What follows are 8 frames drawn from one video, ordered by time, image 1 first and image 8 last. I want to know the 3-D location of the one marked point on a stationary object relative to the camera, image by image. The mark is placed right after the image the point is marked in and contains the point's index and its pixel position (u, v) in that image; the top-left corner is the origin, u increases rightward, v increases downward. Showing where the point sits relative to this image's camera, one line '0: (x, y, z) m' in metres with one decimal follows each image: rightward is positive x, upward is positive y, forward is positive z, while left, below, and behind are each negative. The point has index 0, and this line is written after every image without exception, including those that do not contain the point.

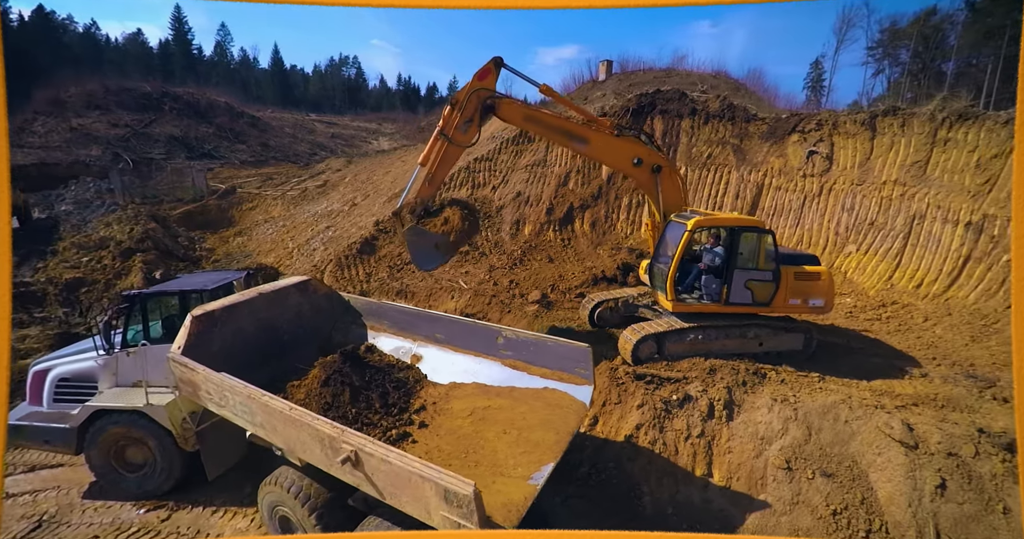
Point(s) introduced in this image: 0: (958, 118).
0: (+7.2, +2.4, +7.3) m
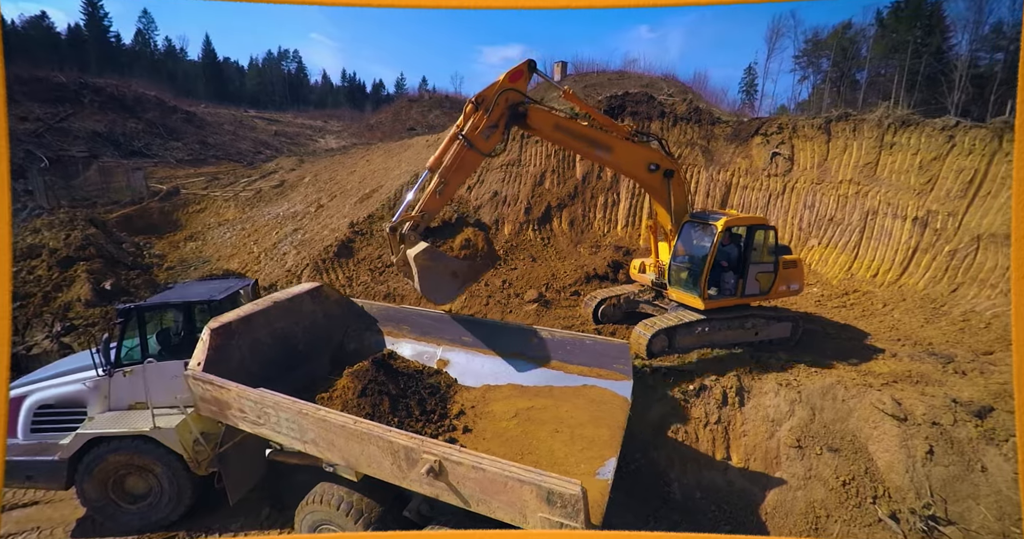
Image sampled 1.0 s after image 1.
0: (+7.0, +2.6, +8.2) m
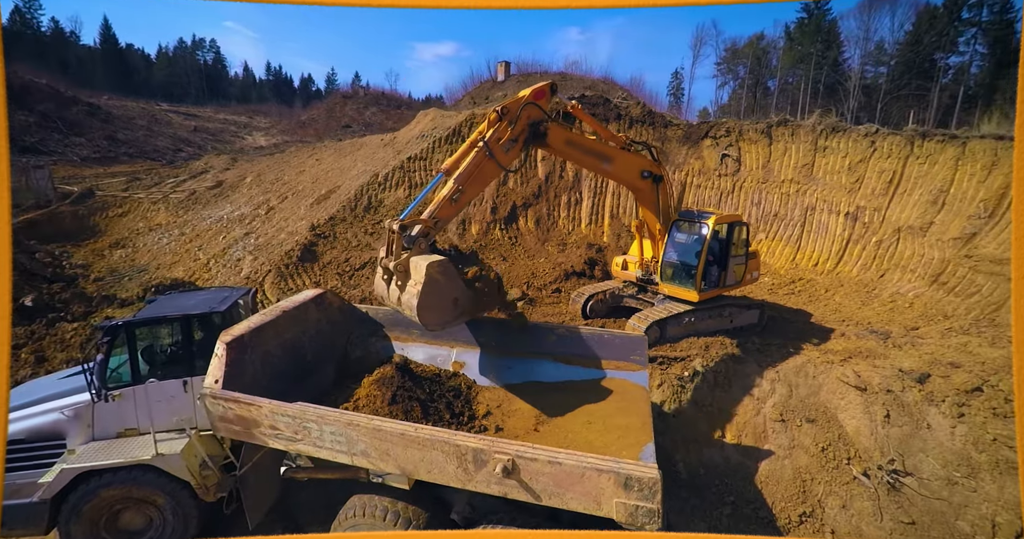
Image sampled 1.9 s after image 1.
0: (+6.4, +2.8, +9.3) m
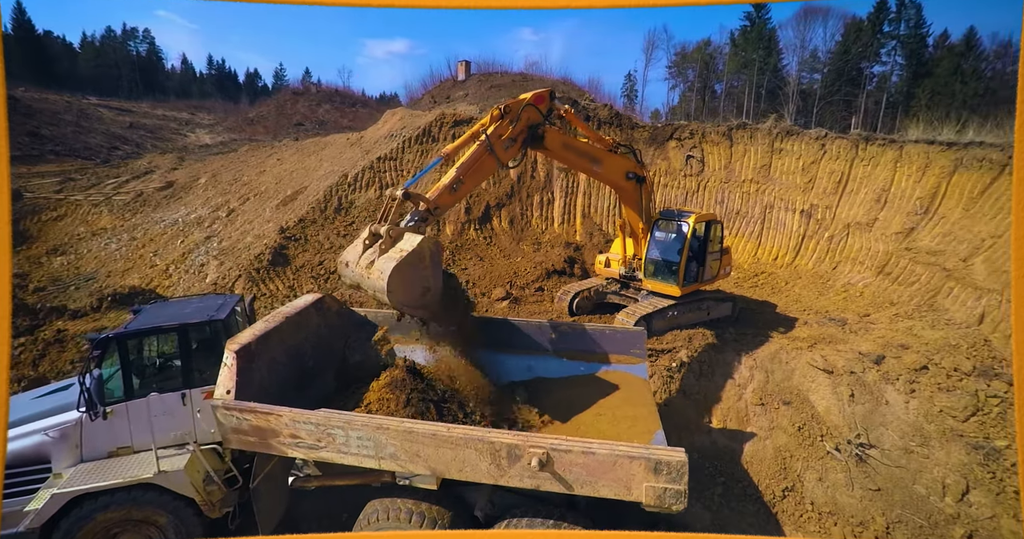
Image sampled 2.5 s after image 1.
0: (+5.9, +2.9, +10.0) m
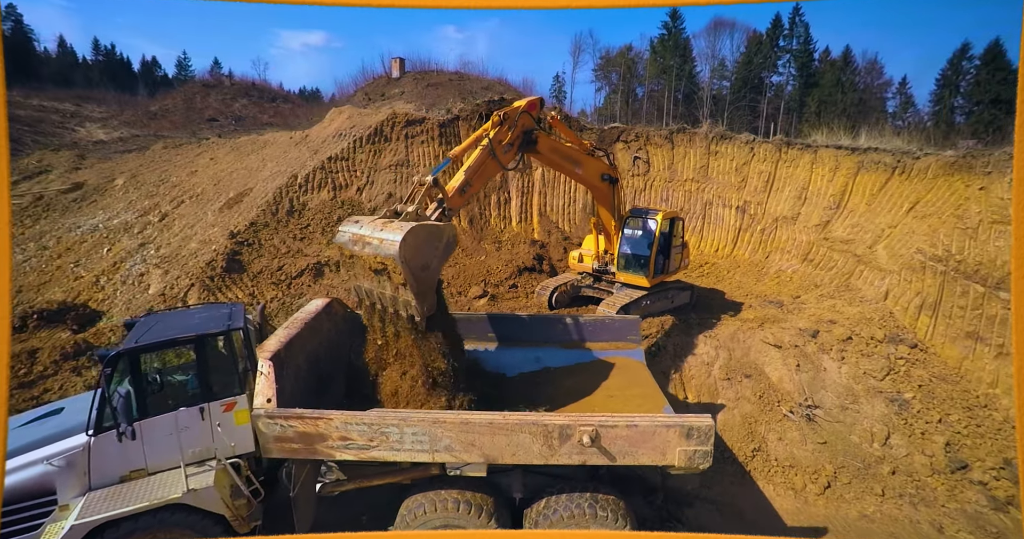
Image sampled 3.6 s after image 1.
0: (+4.9, +3.2, +11.1) m
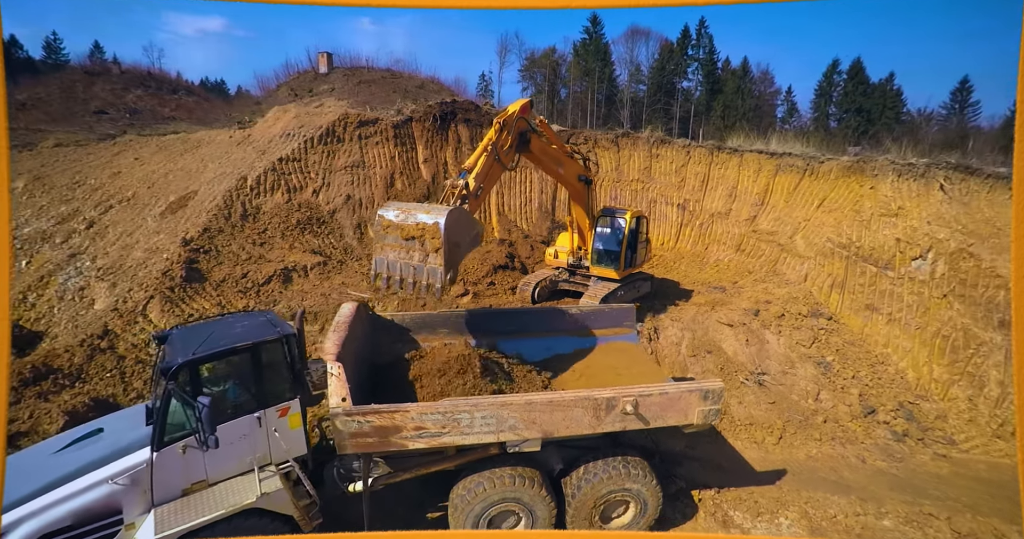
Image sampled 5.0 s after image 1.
0: (+3.8, +3.4, +12.2) m
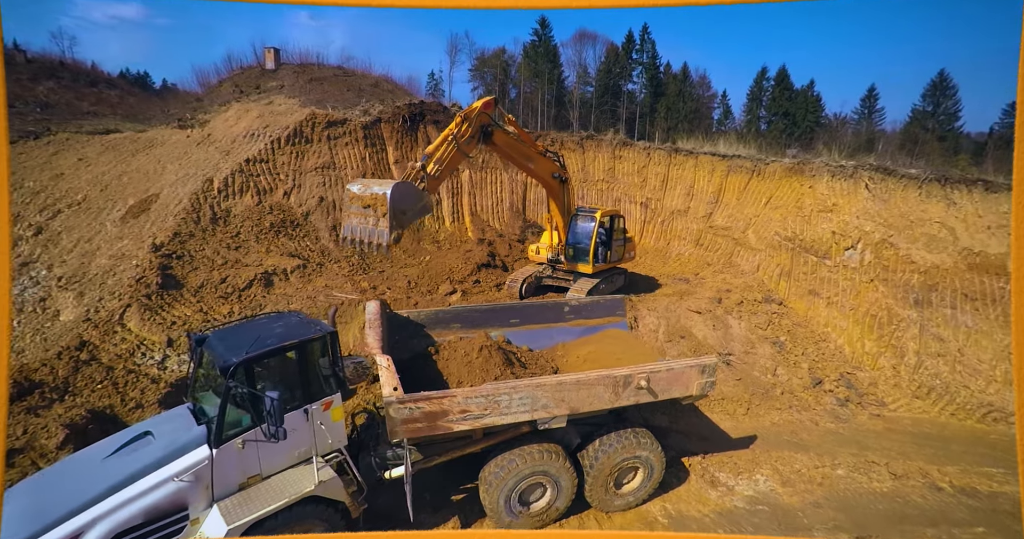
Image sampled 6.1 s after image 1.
0: (+2.9, +3.5, +13.0) m
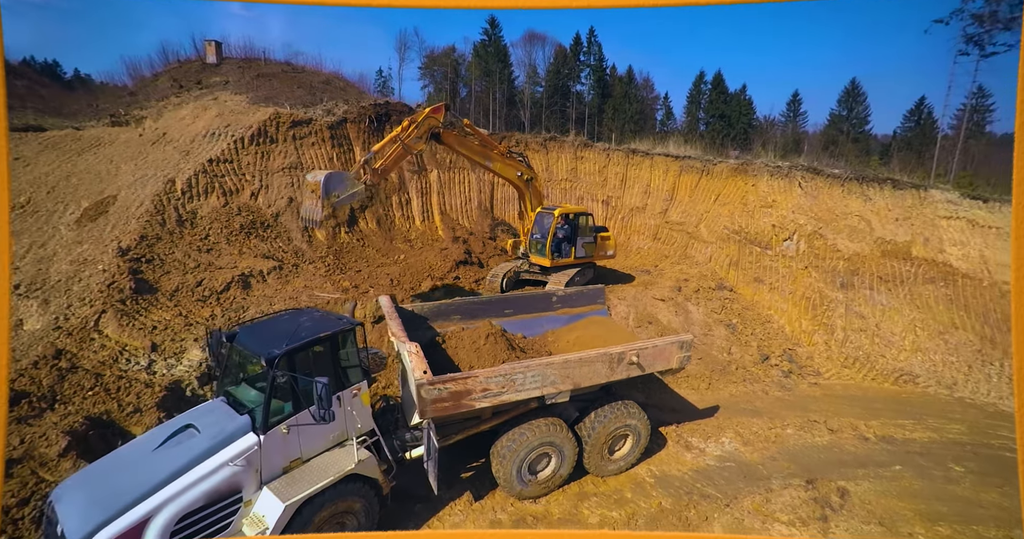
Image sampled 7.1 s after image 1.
0: (+1.9, +3.7, +13.7) m
